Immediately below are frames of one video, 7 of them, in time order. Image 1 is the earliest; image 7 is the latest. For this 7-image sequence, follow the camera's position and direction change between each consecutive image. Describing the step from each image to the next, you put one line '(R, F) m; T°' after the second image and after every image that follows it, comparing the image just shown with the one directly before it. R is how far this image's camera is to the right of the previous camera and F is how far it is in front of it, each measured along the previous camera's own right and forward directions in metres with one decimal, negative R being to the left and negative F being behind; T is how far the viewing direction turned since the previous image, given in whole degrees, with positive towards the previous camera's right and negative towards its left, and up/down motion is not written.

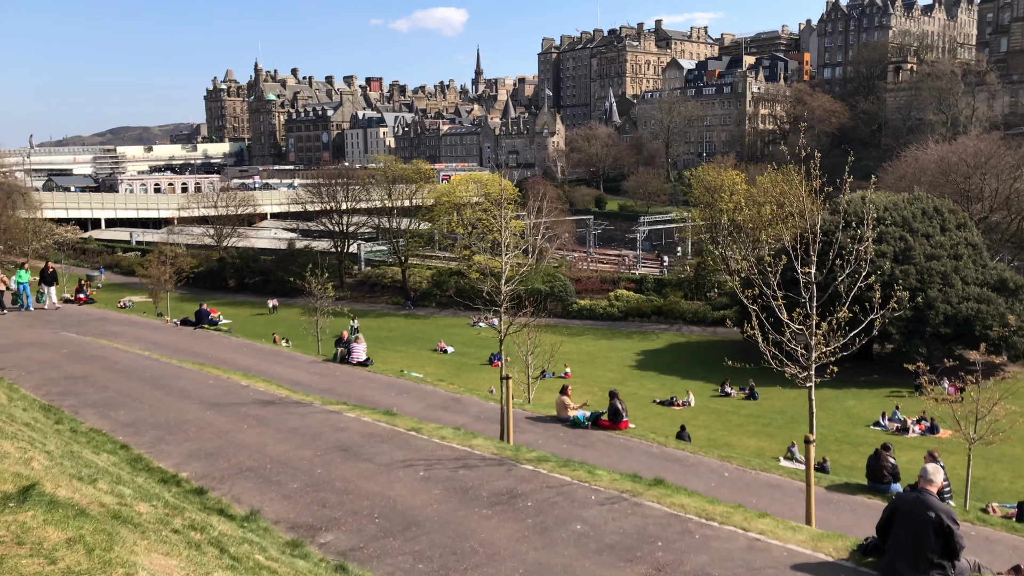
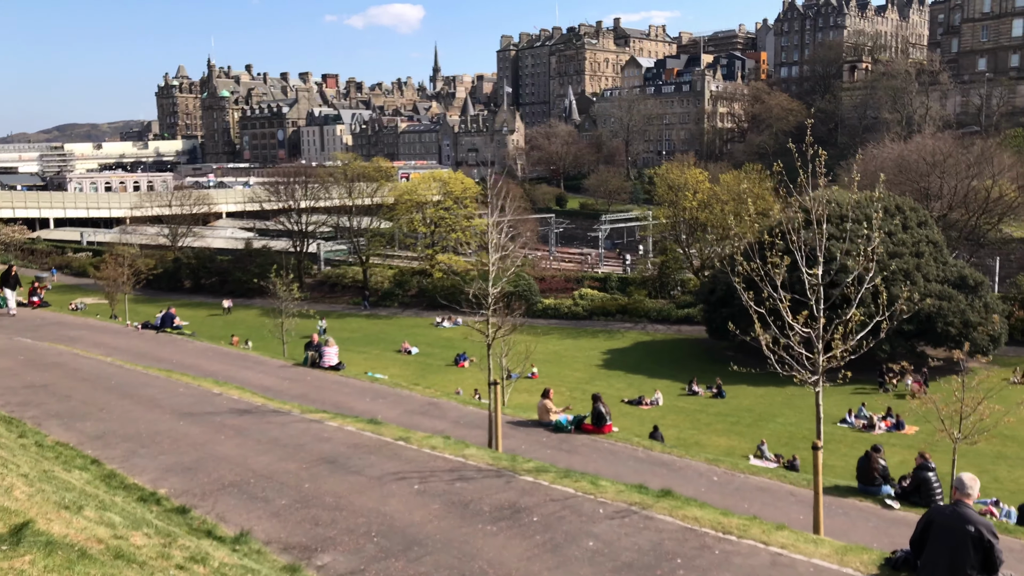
(-0.3, +0.3) m; +3°
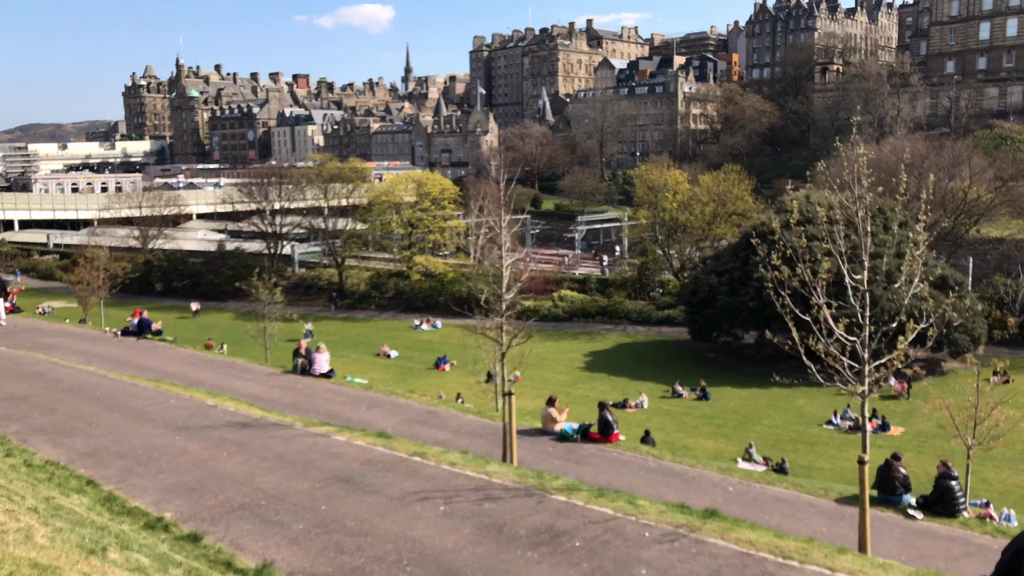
(-0.4, +0.3) m; +2°
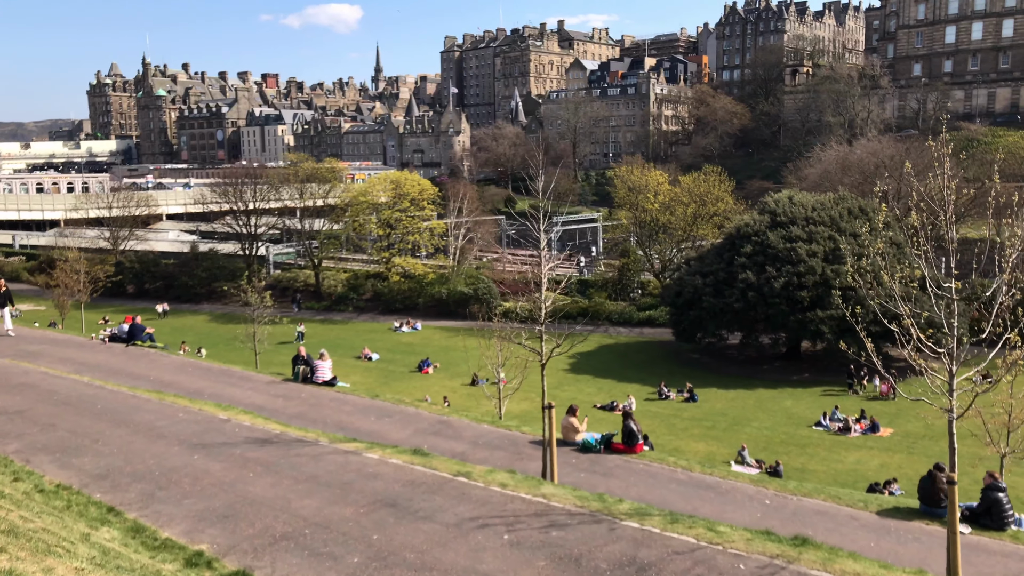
(-0.6, +0.4) m; +2°
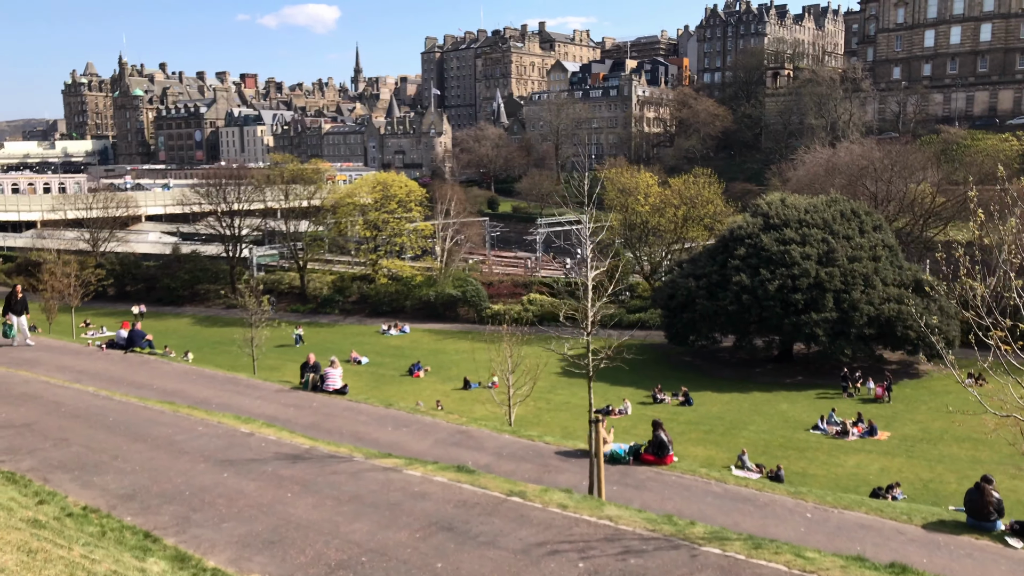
(-0.6, +0.3) m; +1°
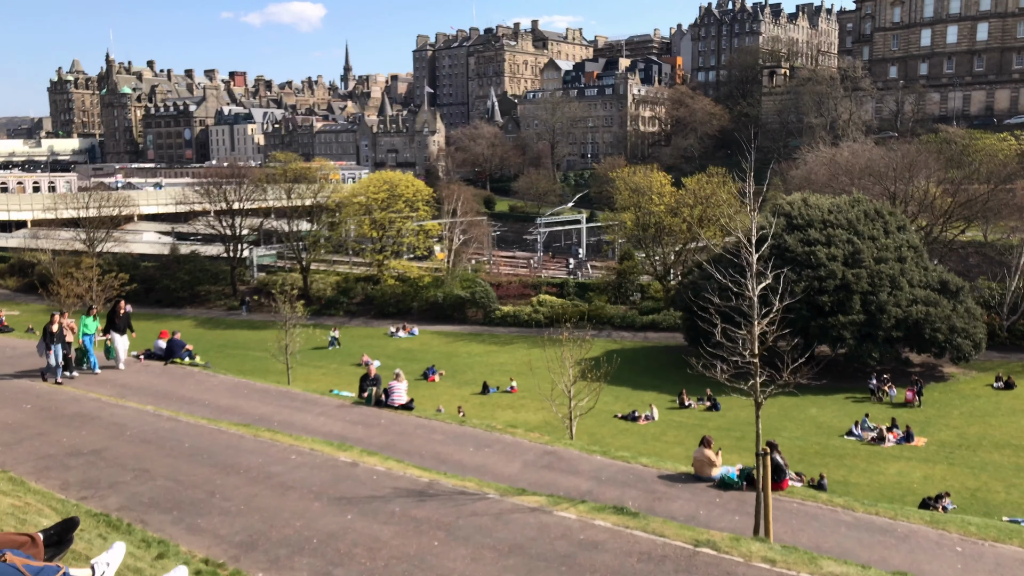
(-1.3, +0.8) m; +1°
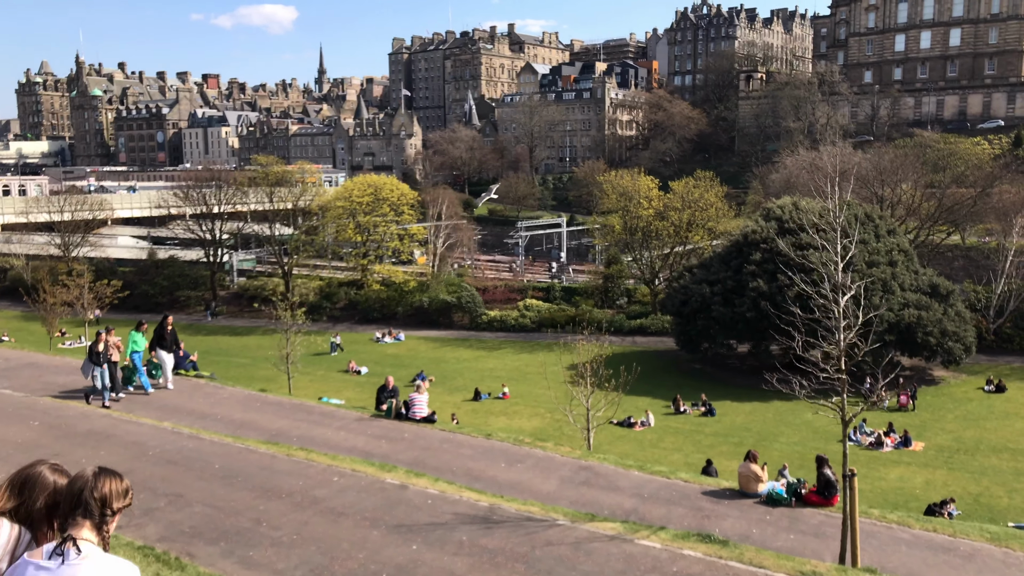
(-0.7, +0.4) m; +2°
